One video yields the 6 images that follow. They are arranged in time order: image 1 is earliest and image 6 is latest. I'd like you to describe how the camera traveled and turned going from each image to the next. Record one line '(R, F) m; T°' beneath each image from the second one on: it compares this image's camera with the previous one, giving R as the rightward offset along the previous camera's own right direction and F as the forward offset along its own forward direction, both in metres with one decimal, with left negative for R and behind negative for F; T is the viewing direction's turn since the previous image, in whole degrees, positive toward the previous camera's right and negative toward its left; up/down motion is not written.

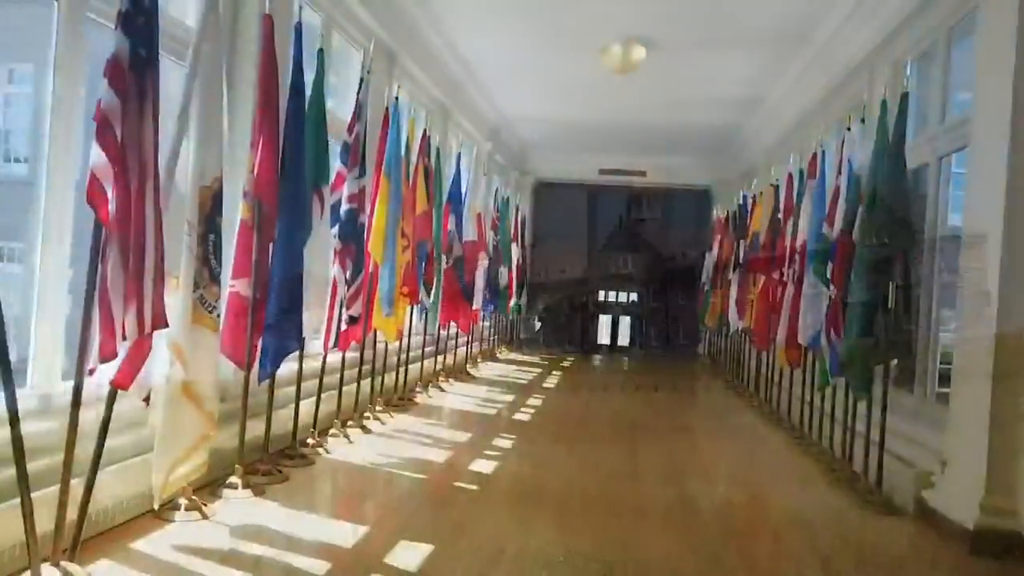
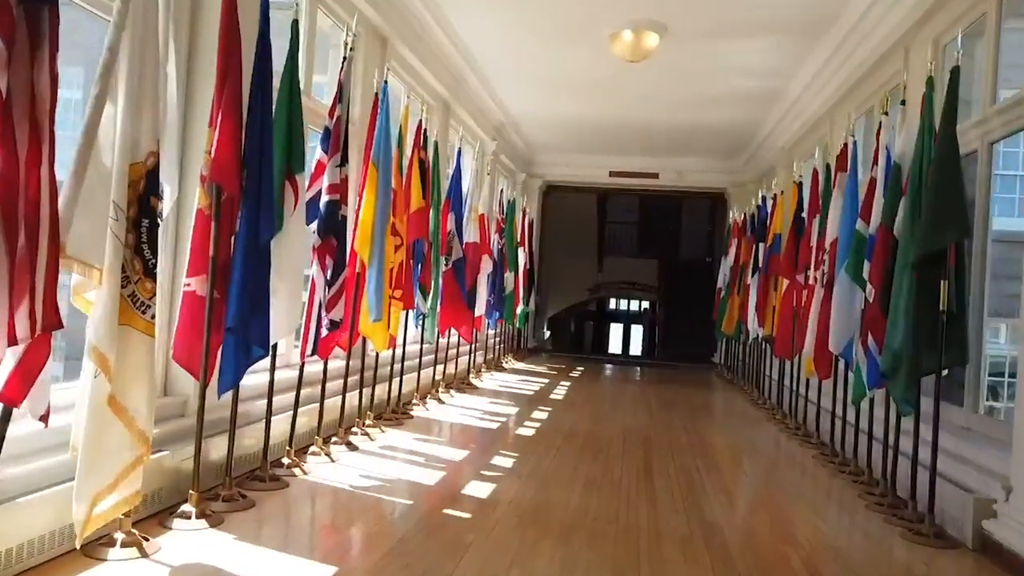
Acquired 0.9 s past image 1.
(+0.1, +0.4) m; -1°
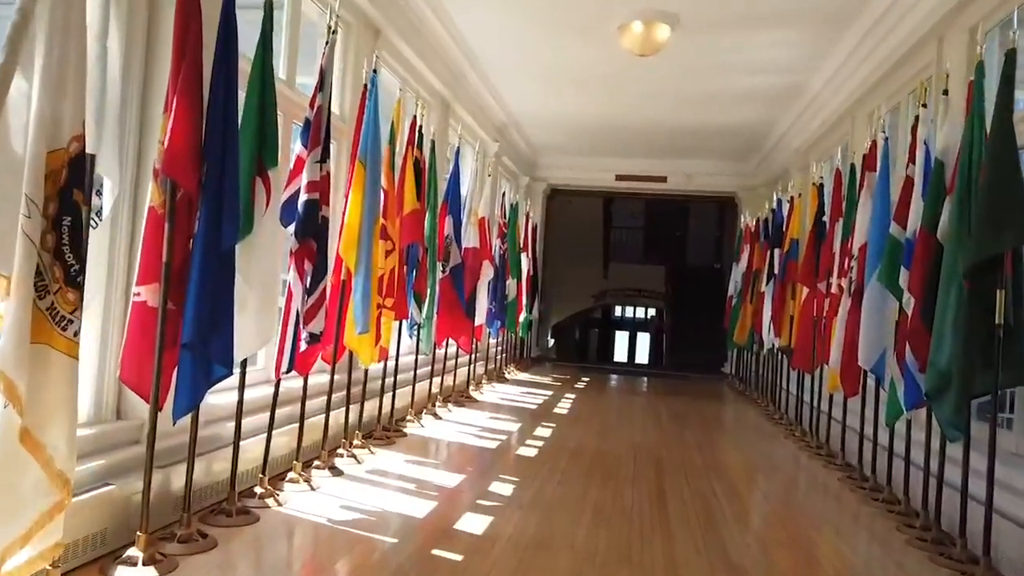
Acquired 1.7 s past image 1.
(0.0, +0.3) m; 0°
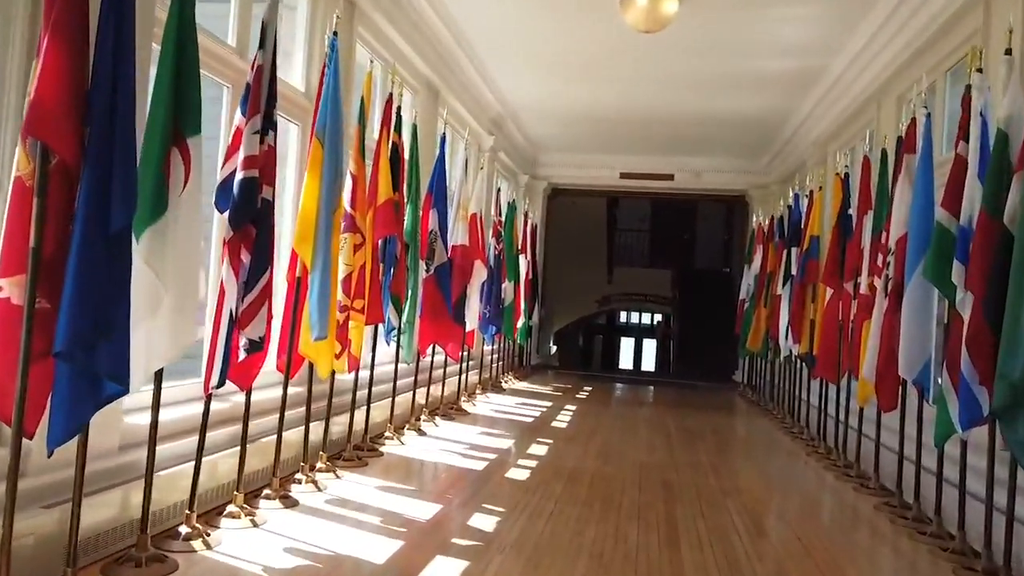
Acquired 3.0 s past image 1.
(+0.1, +0.5) m; 0°
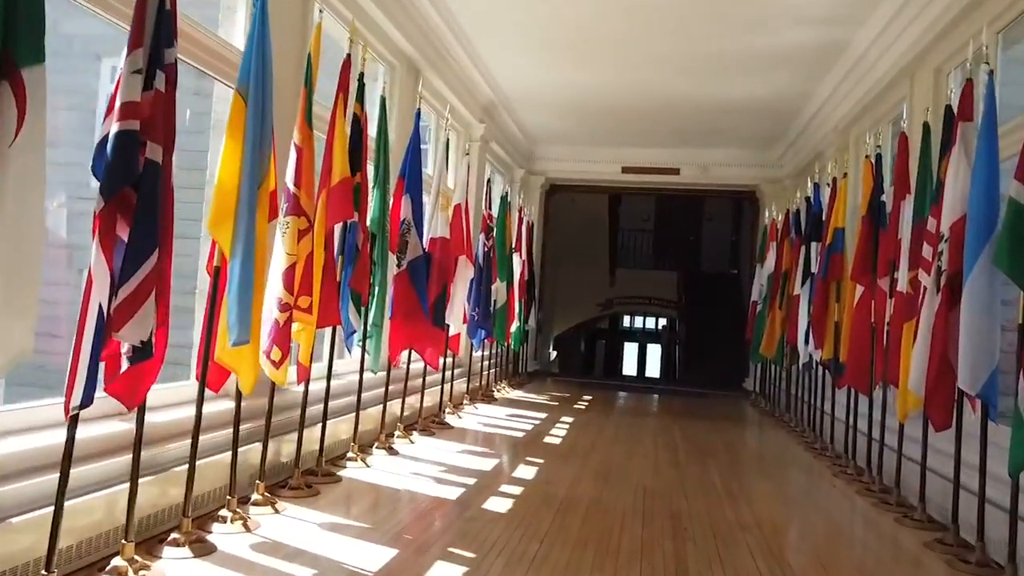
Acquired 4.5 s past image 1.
(+0.1, +0.6) m; 0°
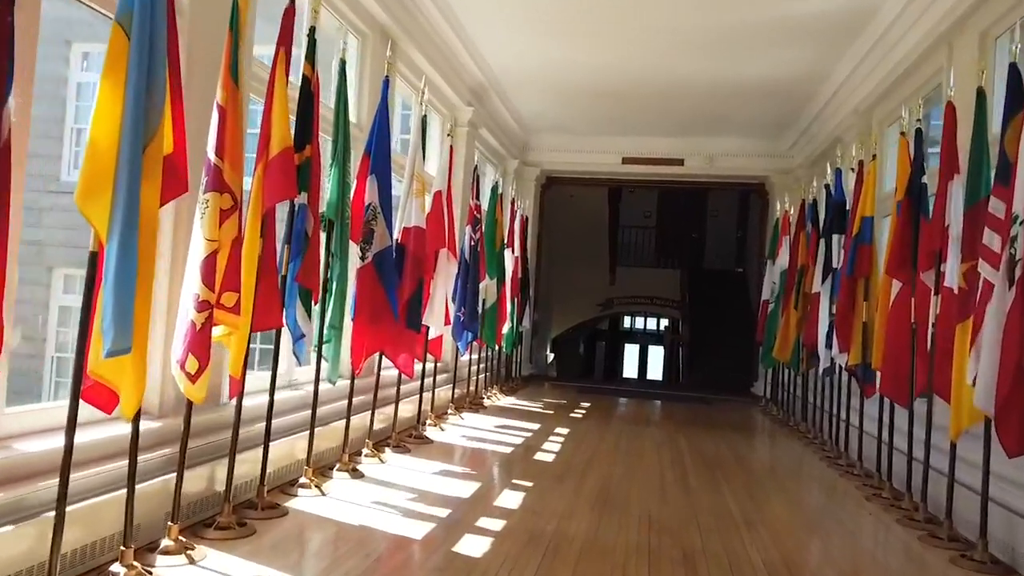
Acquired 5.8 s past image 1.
(+0.1, +0.5) m; 0°
